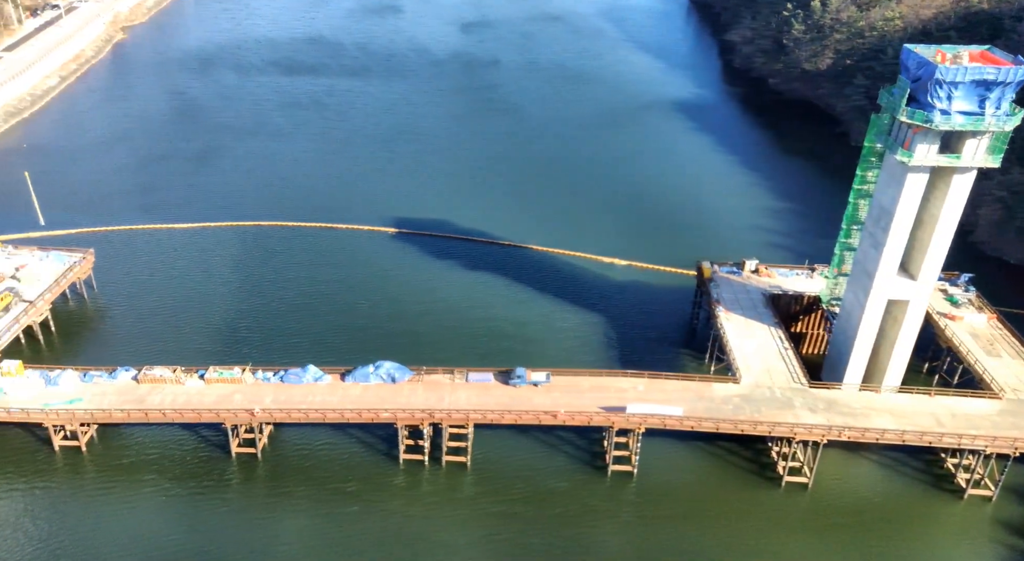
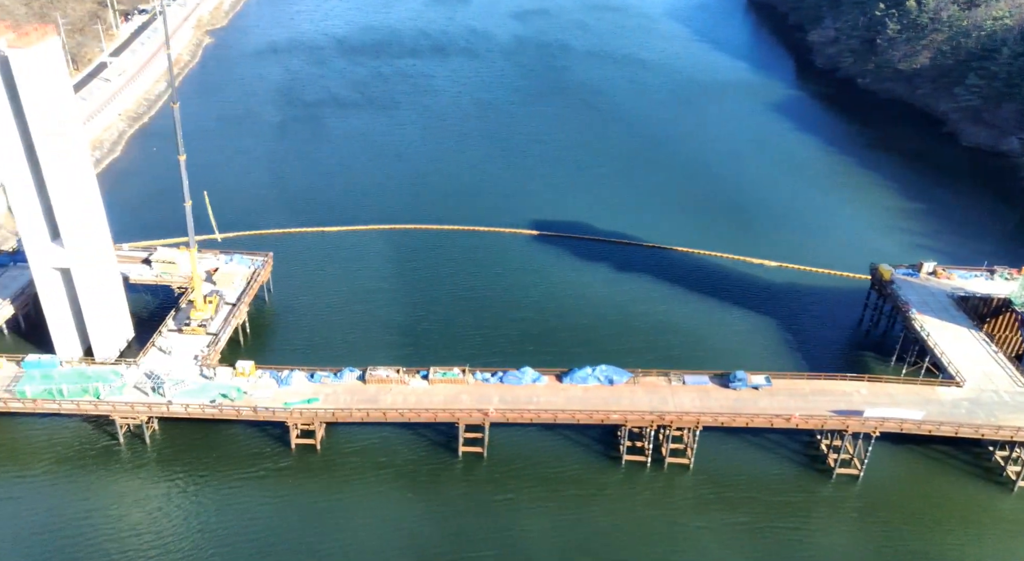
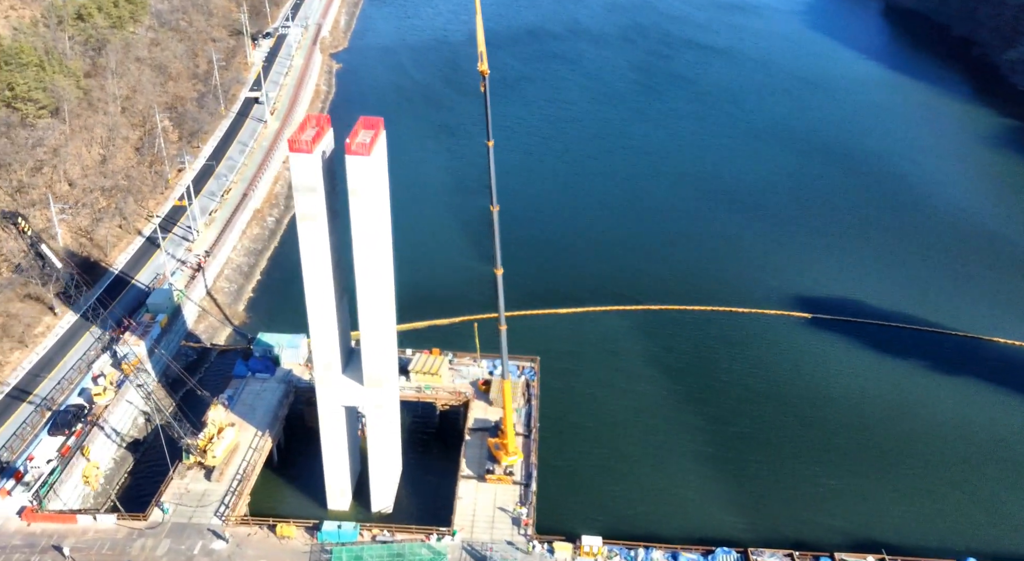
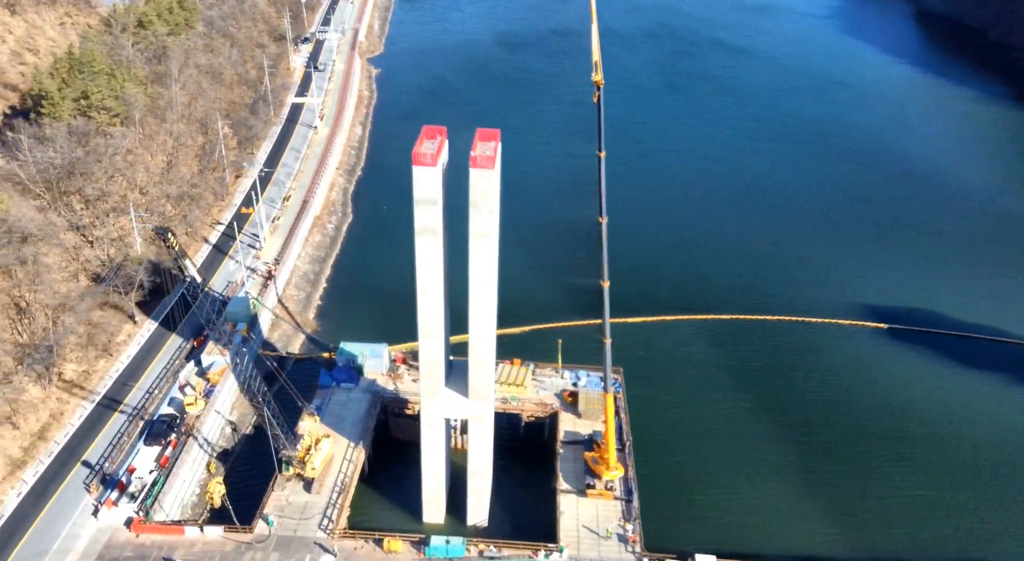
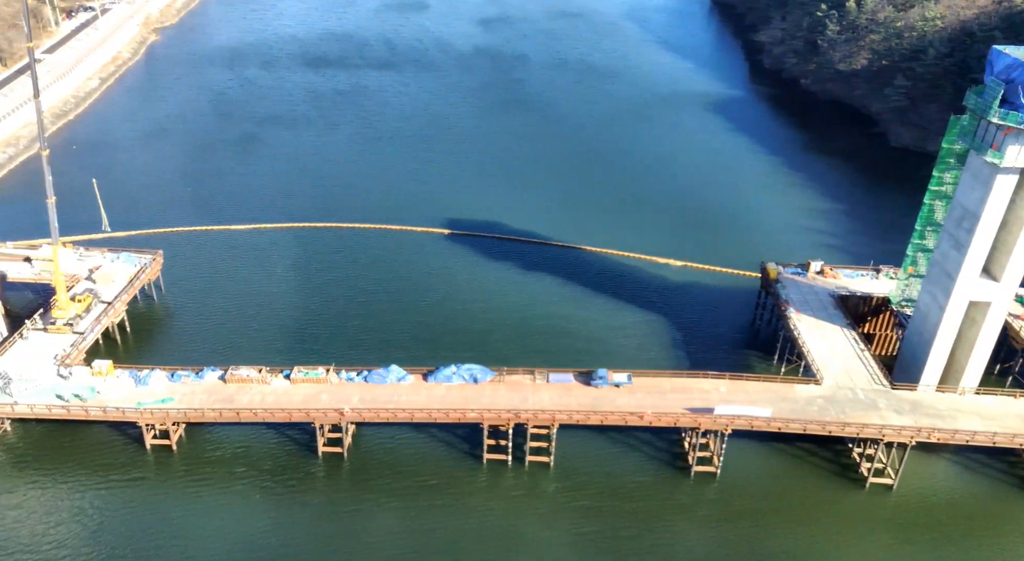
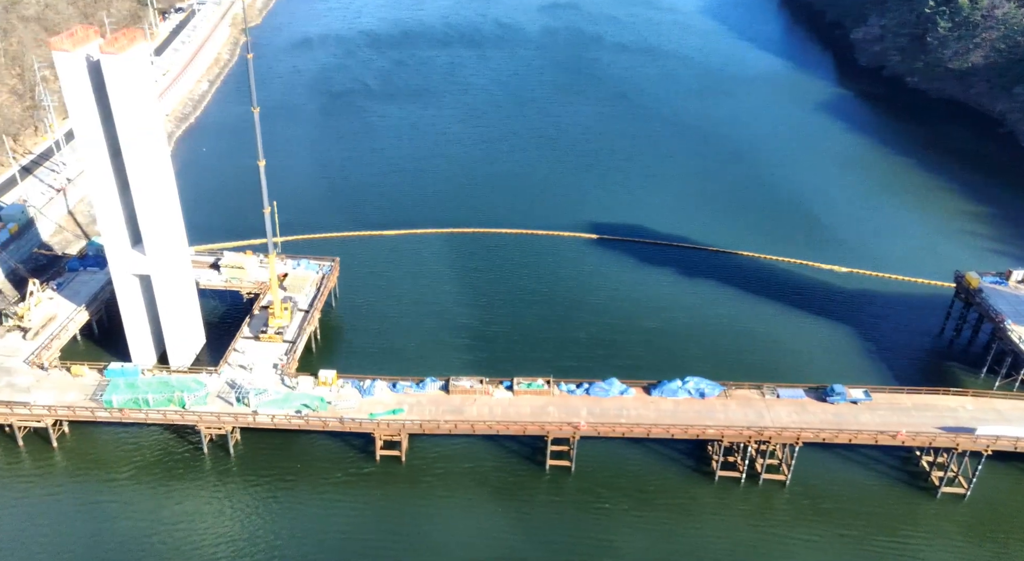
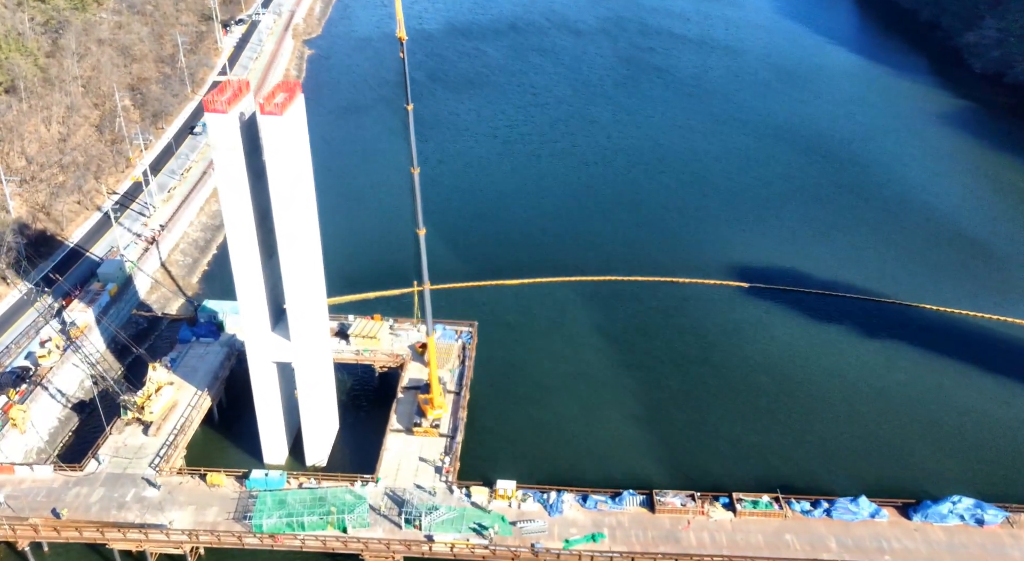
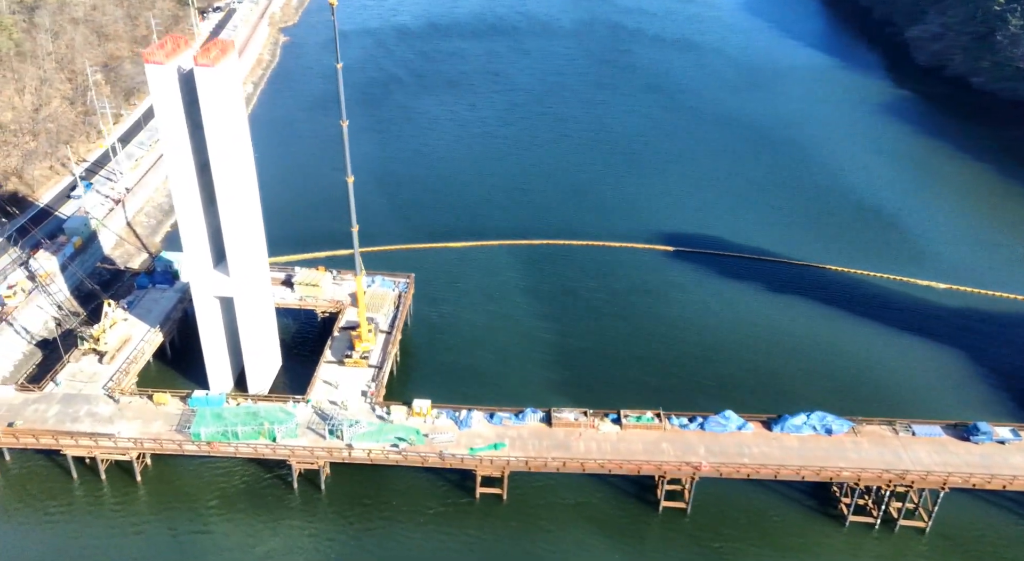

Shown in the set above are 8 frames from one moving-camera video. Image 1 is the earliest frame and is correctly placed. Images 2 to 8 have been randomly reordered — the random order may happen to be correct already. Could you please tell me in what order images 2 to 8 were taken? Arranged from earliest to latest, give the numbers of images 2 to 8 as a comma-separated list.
5, 2, 6, 8, 7, 3, 4
